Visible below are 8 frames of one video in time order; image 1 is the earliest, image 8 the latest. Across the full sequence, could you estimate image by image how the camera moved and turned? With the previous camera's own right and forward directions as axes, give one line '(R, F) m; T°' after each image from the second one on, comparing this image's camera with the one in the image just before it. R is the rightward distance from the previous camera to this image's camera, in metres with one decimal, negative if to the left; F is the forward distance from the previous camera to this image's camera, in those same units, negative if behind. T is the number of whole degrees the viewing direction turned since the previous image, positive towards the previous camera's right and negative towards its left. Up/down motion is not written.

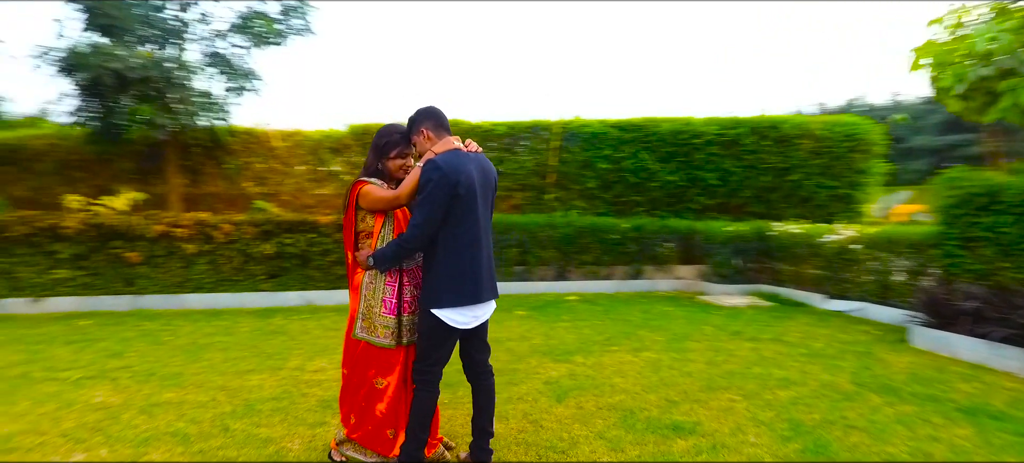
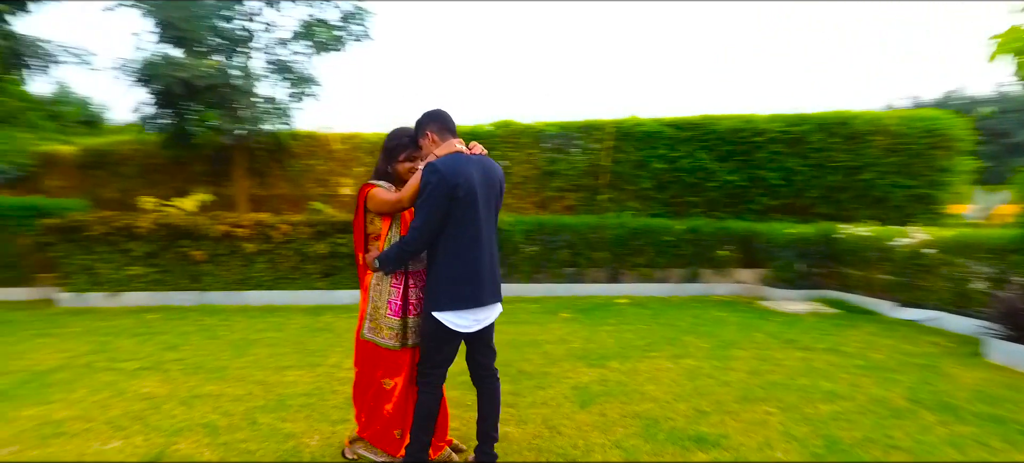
(+0.3, 0.0) m; -7°
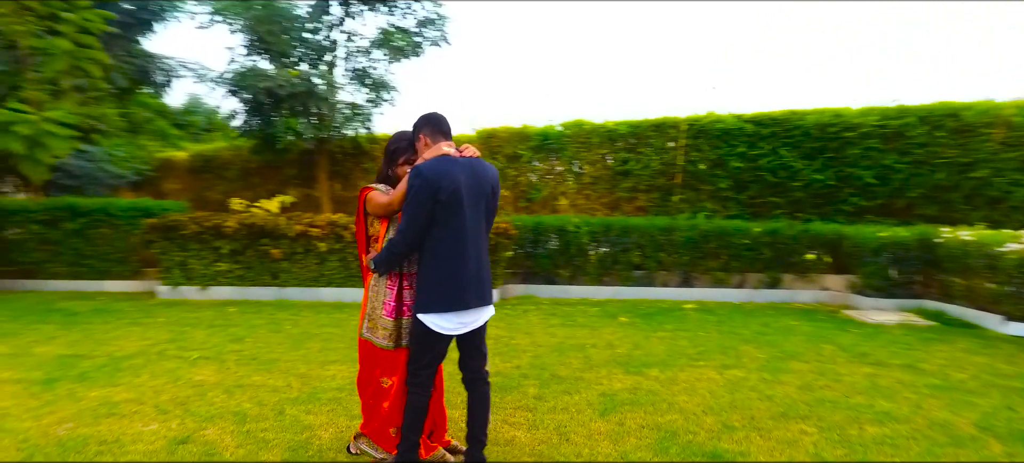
(+0.4, +0.1) m; -9°
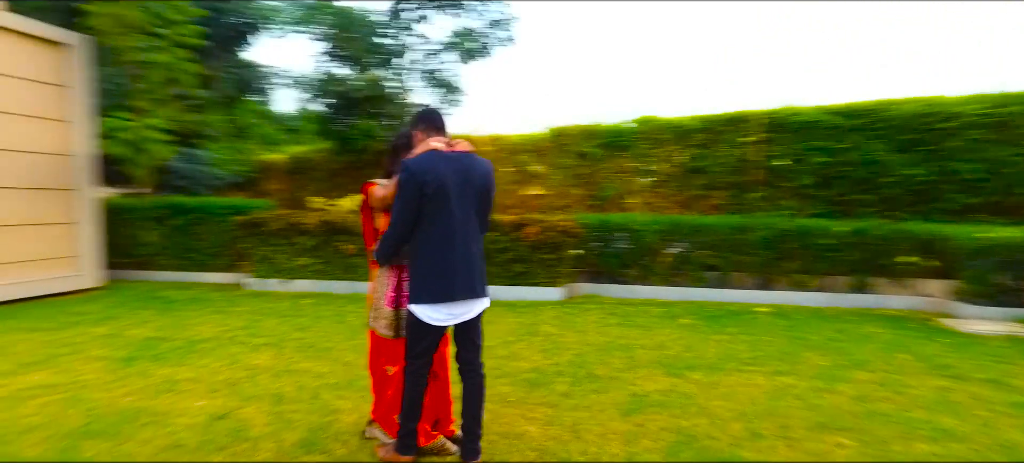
(+0.4, 0.0) m; -9°
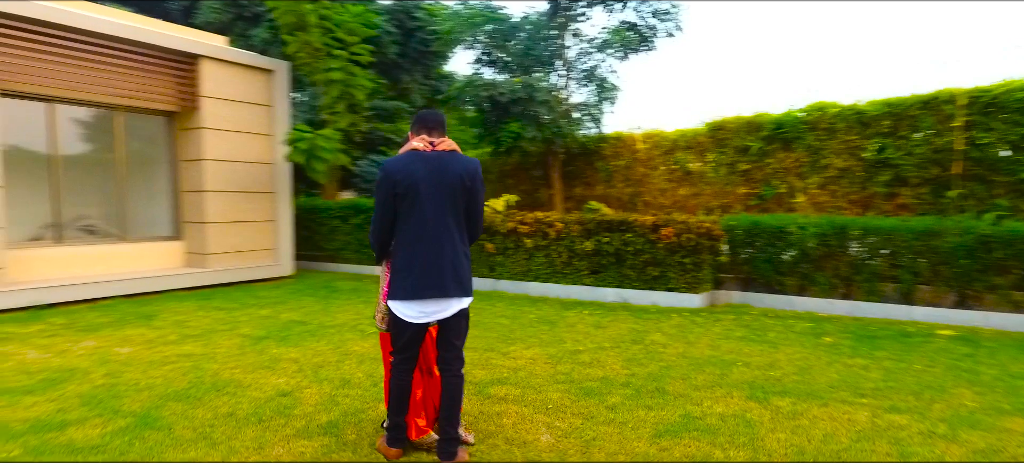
(+0.9, +0.2) m; -20°
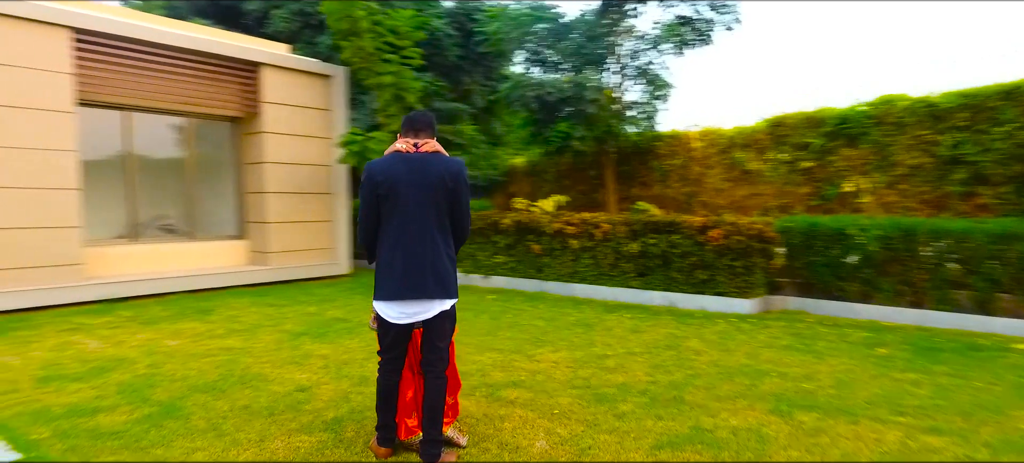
(+0.4, +0.1) m; -7°
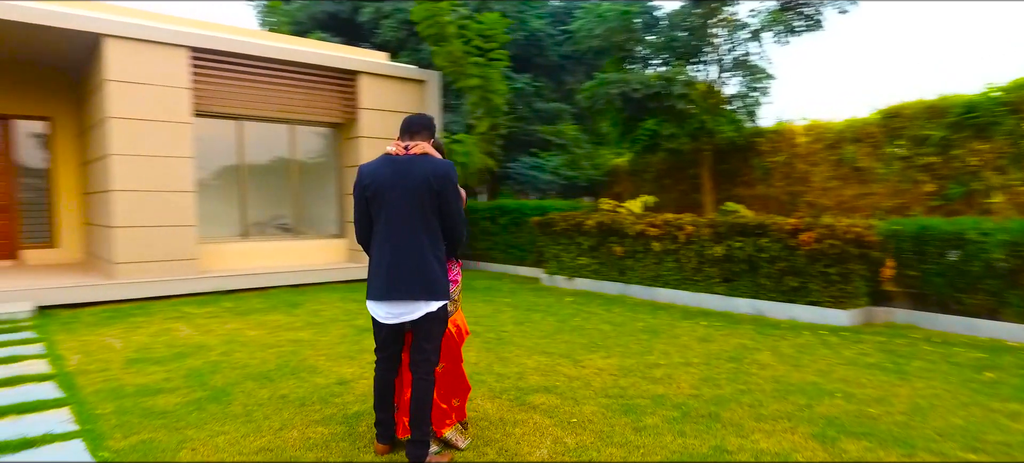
(+0.5, +0.1) m; -12°
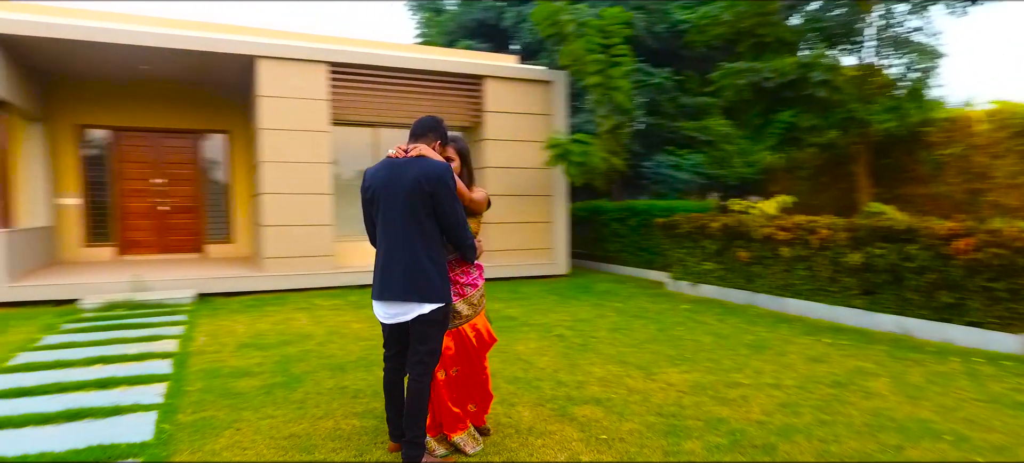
(+0.7, +0.2) m; -16°
